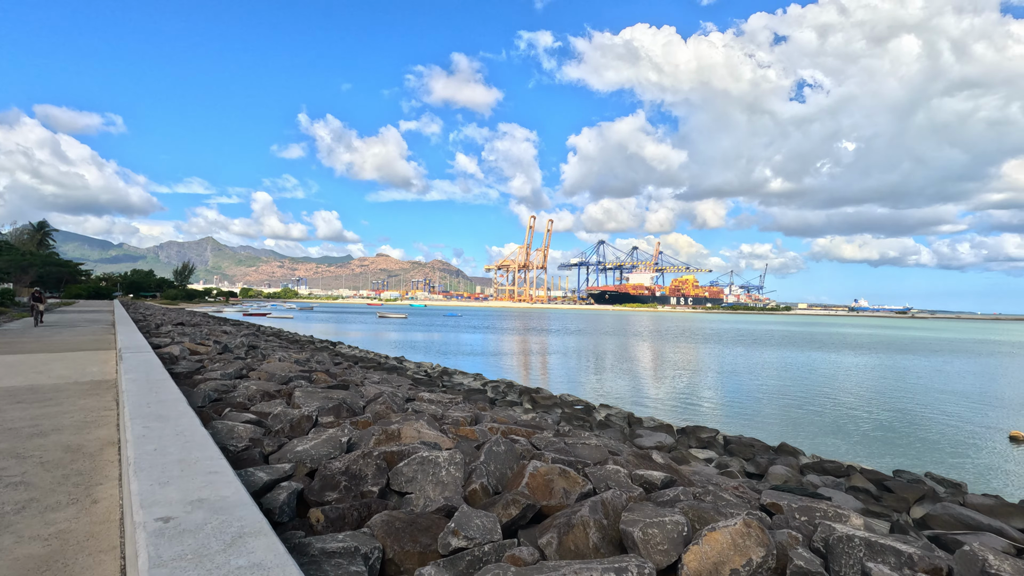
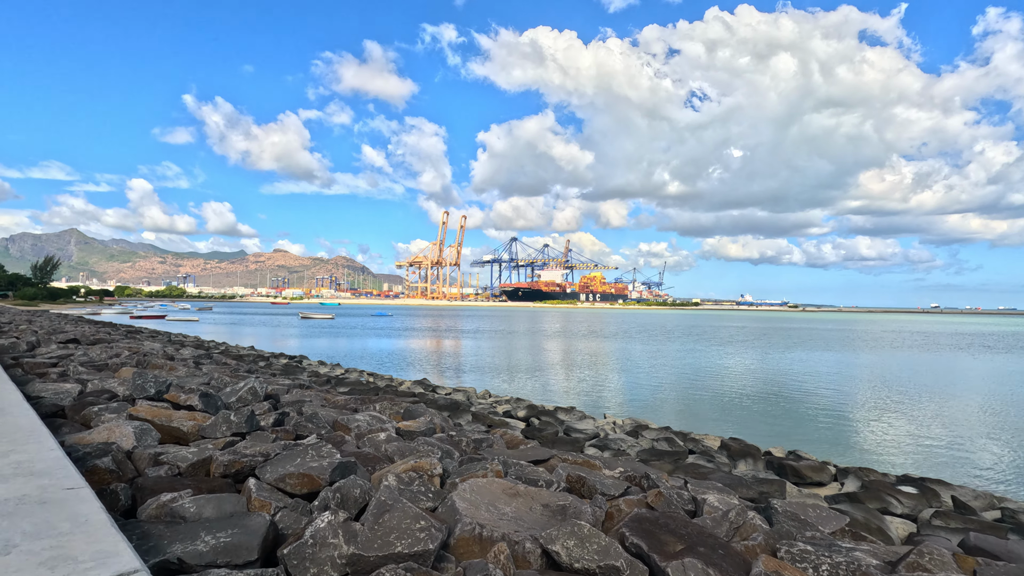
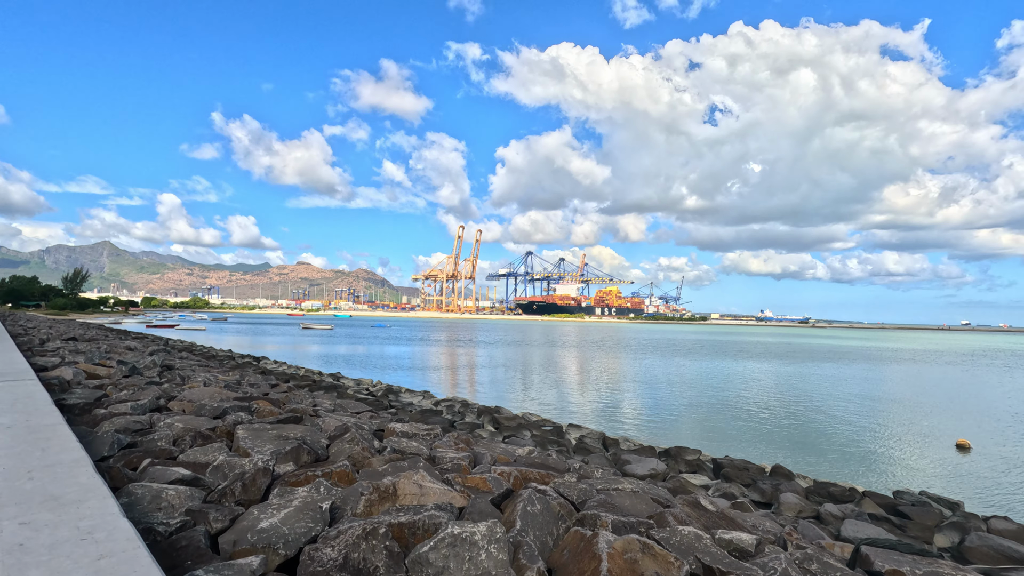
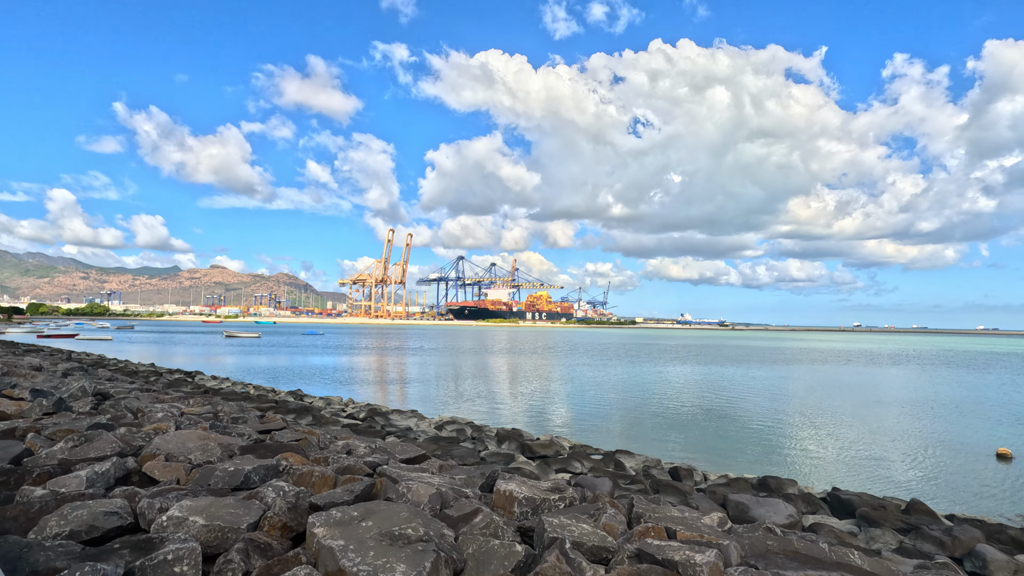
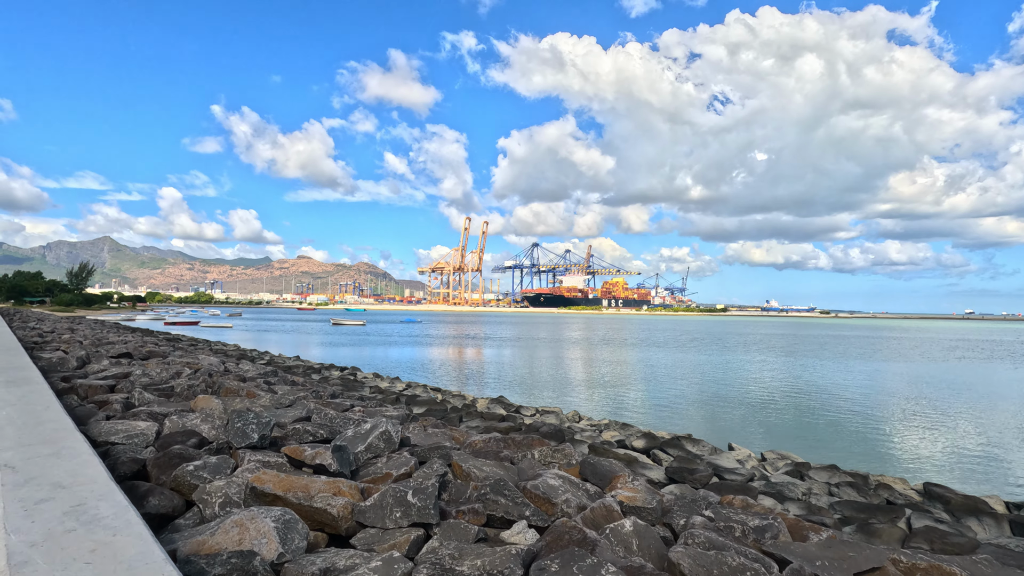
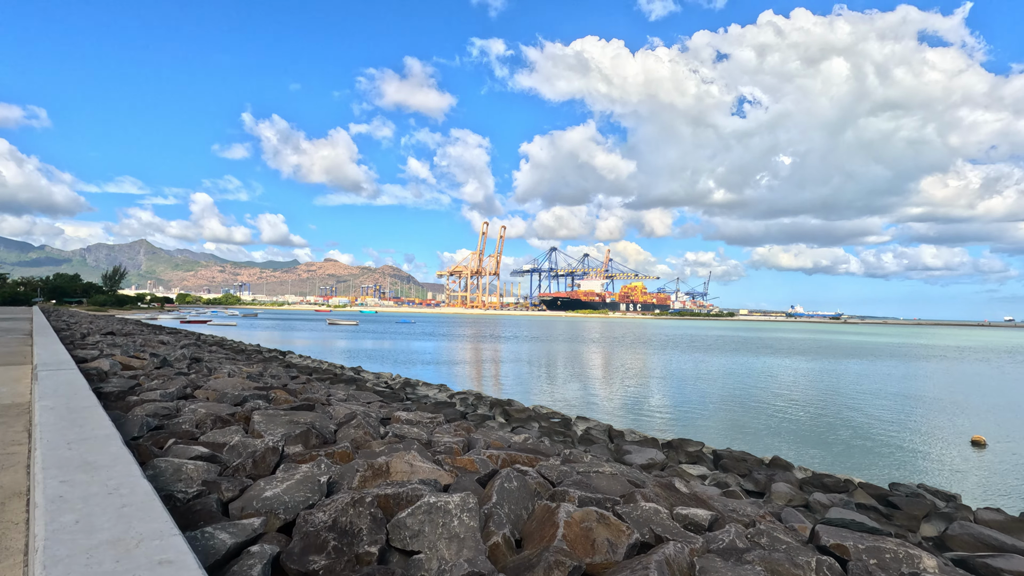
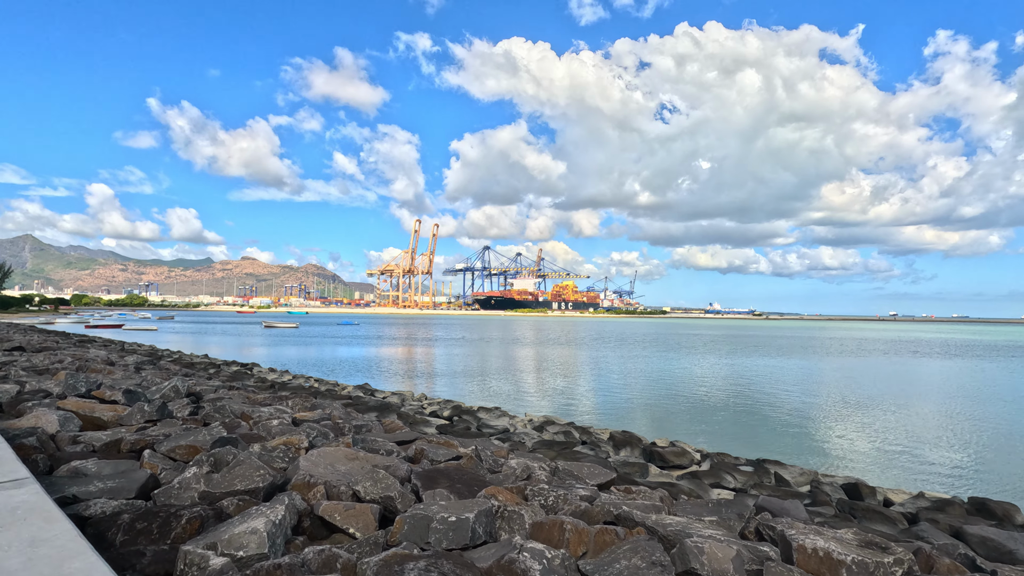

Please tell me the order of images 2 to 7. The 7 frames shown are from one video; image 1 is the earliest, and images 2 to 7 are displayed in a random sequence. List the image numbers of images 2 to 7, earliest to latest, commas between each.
6, 3, 4, 7, 2, 5
